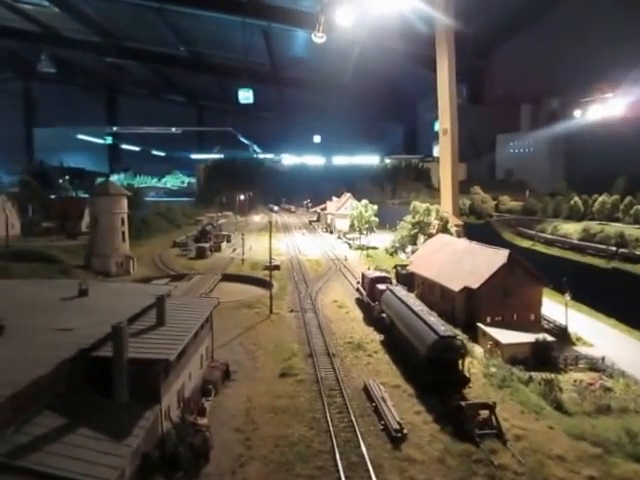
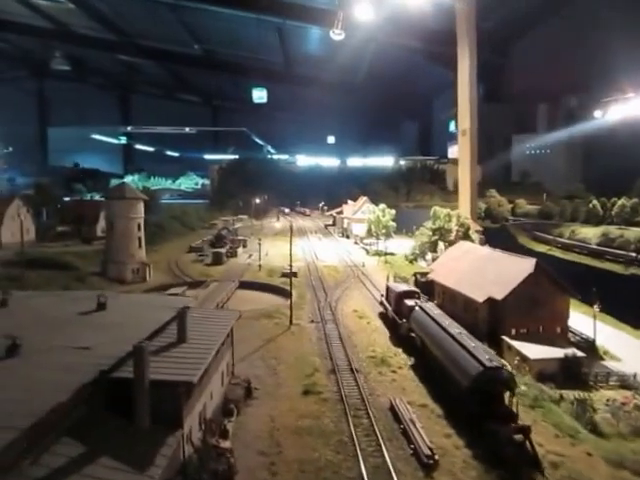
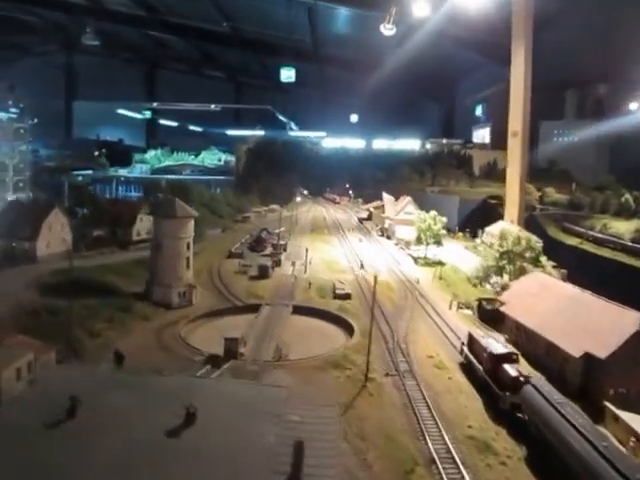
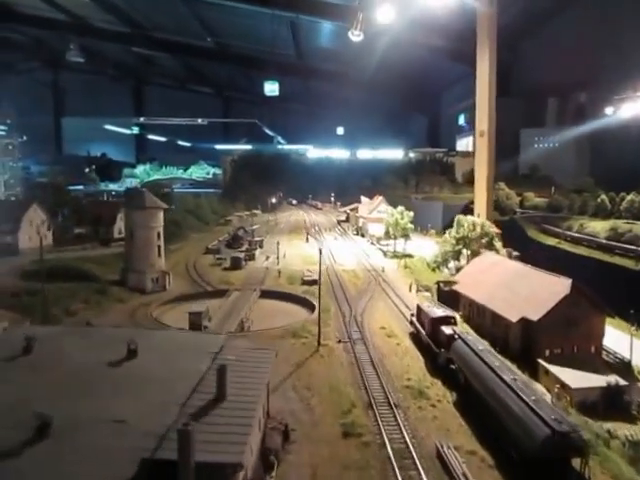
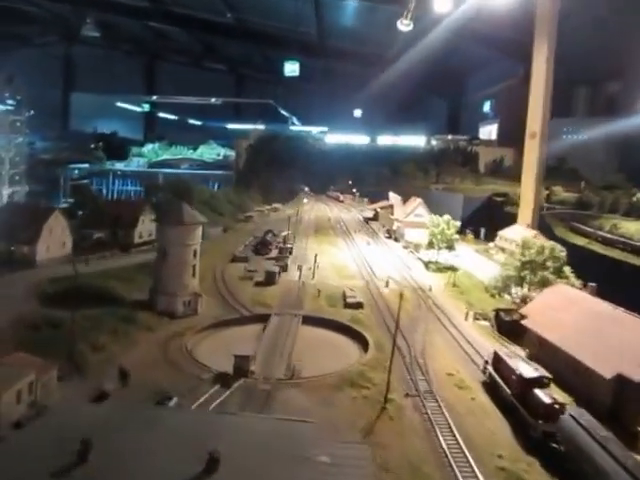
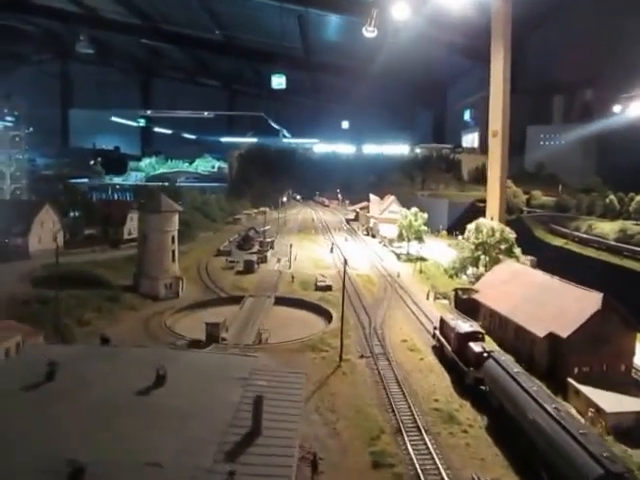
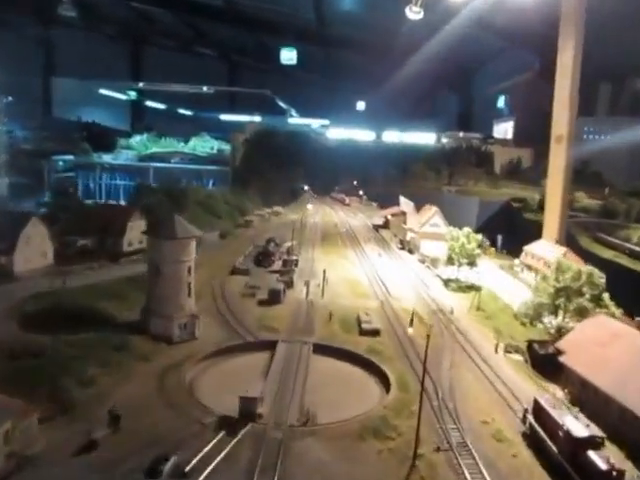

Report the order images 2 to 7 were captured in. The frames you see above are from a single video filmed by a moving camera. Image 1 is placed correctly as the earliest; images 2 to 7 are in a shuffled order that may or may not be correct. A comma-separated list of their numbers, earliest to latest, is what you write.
2, 4, 6, 3, 5, 7
